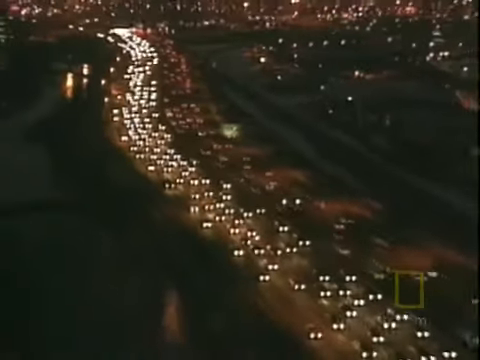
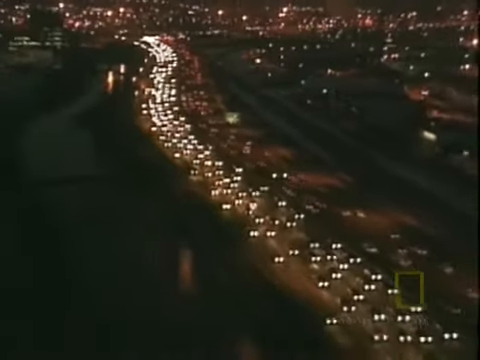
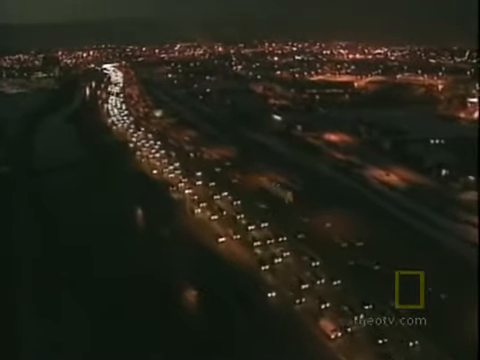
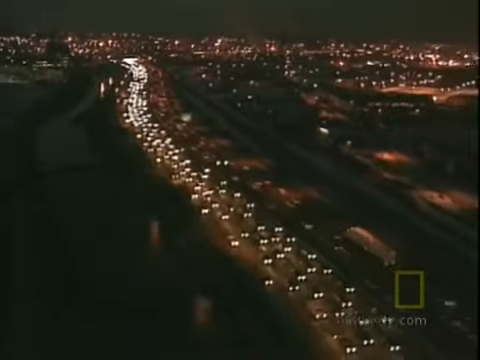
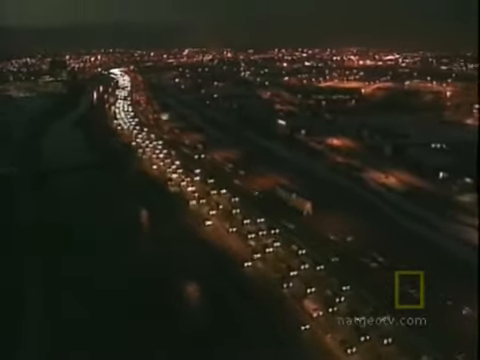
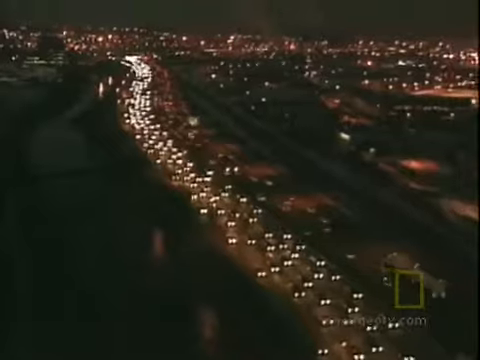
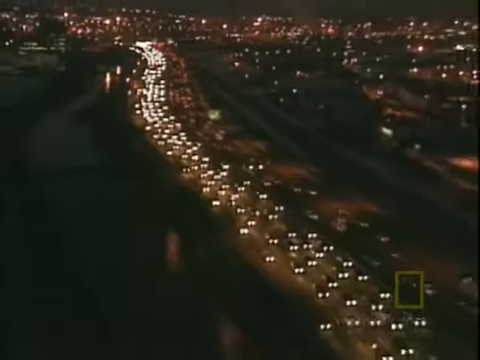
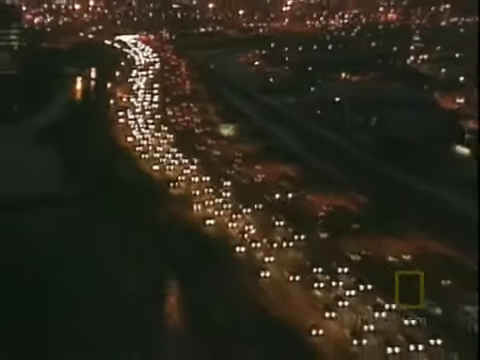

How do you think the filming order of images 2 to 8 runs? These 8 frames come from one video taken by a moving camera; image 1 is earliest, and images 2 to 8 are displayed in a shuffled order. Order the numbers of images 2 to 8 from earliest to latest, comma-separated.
8, 2, 7, 6, 4, 5, 3
